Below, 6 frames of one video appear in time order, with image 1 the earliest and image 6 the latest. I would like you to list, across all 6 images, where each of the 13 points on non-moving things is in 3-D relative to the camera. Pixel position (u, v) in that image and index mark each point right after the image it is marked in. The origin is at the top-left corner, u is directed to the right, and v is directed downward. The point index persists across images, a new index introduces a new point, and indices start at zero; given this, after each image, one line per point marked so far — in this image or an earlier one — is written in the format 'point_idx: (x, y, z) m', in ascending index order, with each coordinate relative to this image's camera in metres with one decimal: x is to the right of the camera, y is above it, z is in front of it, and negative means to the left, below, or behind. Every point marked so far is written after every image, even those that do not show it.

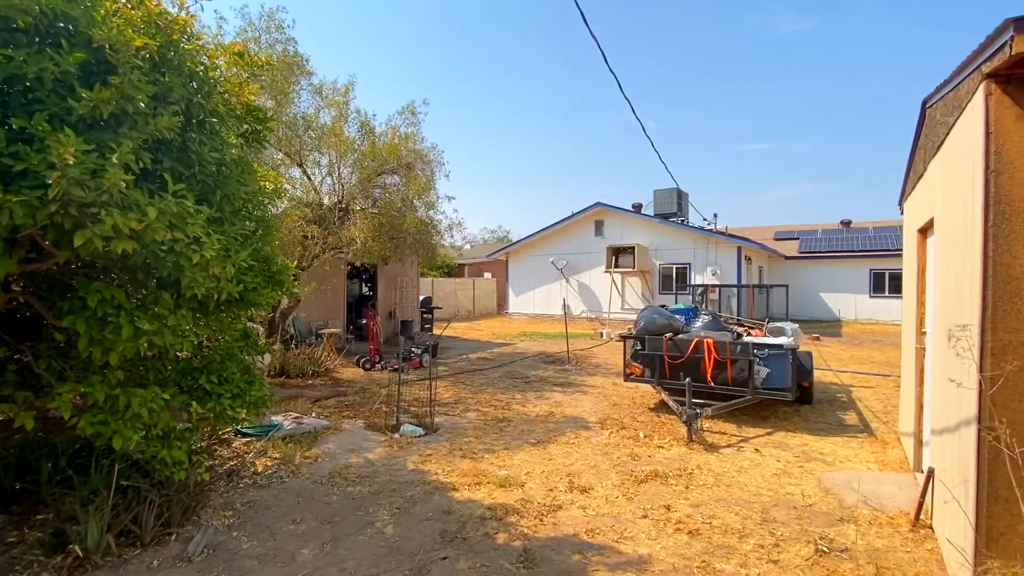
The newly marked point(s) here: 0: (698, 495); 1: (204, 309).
0: (+1.5, -1.6, +4.3) m
1: (-1.9, -0.1, +3.4) m
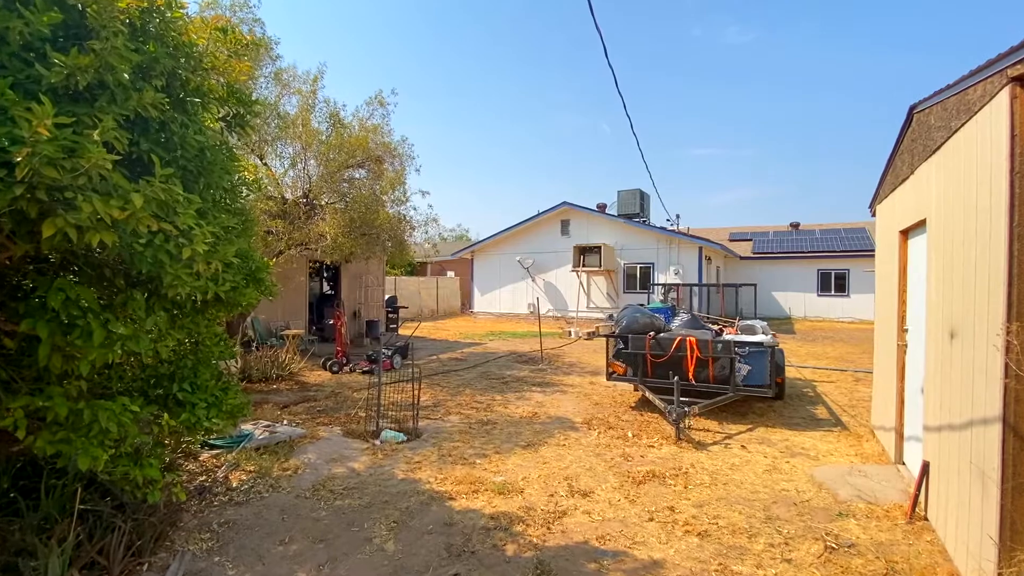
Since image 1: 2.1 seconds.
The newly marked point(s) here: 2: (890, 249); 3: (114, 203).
0: (+1.5, -1.6, +4.3) m
1: (-1.8, -0.1, +3.0) m
2: (+3.6, +0.4, +5.2) m
3: (-1.6, +0.3, +2.1) m
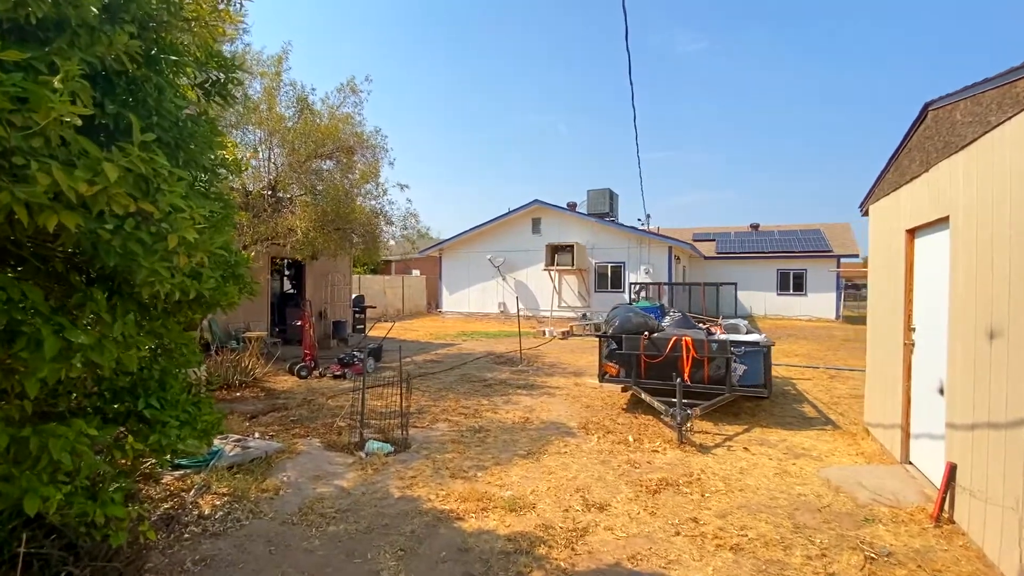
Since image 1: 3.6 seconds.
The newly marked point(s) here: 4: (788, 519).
0: (+1.5, -1.6, +4.0) m
1: (-1.6, -0.1, +2.5) m
2: (+3.6, +0.4, +5.2) m
3: (-1.3, +0.3, +1.6) m
4: (+1.9, -1.6, +3.8) m
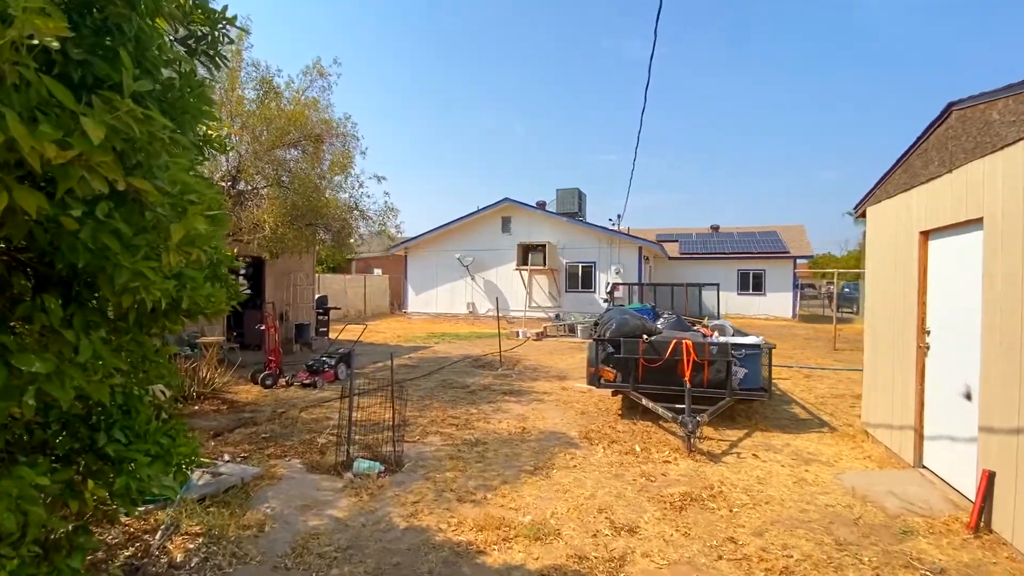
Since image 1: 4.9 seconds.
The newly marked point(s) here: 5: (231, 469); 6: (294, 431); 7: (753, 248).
0: (+1.7, -1.6, +3.8) m
1: (-1.4, -0.1, +2.0) m
2: (+3.6, +0.4, +5.1) m
3: (-1.0, +0.3, +1.1) m
4: (+2.1, -1.6, +3.6) m
5: (-2.1, -1.3, +4.0) m
6: (-2.1, -1.4, +5.2) m
7: (+8.4, +1.4, +18.7) m
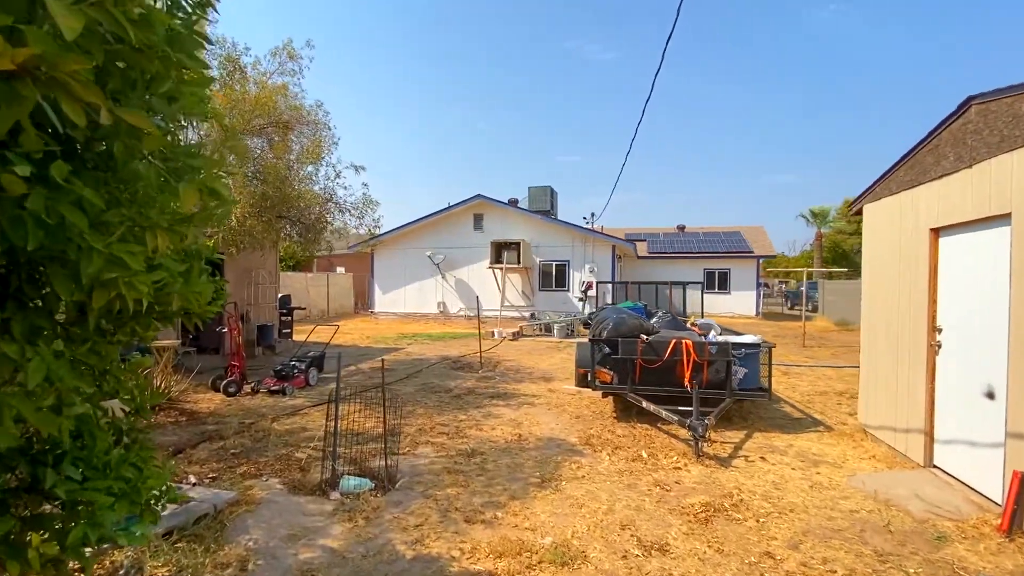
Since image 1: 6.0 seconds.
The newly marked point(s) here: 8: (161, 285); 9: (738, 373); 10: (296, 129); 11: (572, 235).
0: (+1.7, -1.6, +3.5) m
1: (-1.1, -0.1, +1.5) m
2: (+3.6, +0.4, +5.0) m
3: (-0.7, +0.4, +0.7) m
4: (+2.2, -1.6, +3.4) m
5: (-2.0, -1.3, +3.5) m
6: (-2.1, -1.4, +4.7) m
7: (+7.2, +1.5, +19.0) m
8: (-1.0, 0.0, +1.5) m
9: (+2.4, -0.9, +5.7) m
10: (-2.8, +2.1, +7.0) m
11: (+1.6, +1.6, +15.5) m
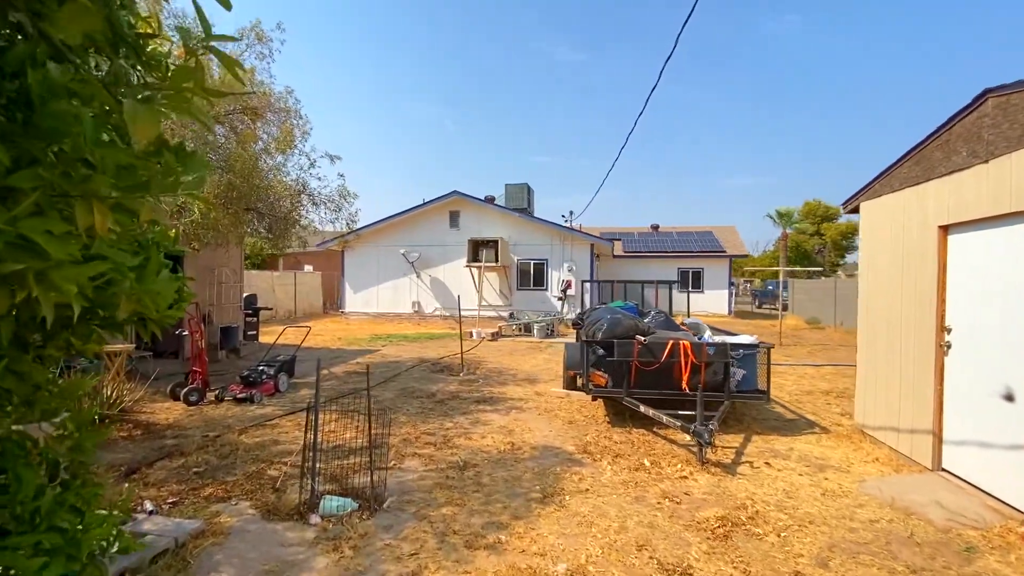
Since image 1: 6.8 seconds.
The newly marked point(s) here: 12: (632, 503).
0: (+1.8, -1.6, +3.3) m
1: (-1.0, -0.1, +1.1) m
2: (+3.5, +0.4, +4.9) m
3: (-0.5, +0.4, +0.3) m
4: (+2.2, -1.6, +3.2) m
5: (-2.0, -1.3, +3.0) m
6: (-2.1, -1.3, +4.2) m
7: (+6.3, +1.5, +19.0) m
8: (-0.8, 0.0, +1.1) m
9: (+2.3, -0.9, +5.5) m
10: (-3.0, +2.1, +6.5) m
11: (+0.9, +1.6, +15.2) m
12: (+0.8, -1.5, +3.8) m
